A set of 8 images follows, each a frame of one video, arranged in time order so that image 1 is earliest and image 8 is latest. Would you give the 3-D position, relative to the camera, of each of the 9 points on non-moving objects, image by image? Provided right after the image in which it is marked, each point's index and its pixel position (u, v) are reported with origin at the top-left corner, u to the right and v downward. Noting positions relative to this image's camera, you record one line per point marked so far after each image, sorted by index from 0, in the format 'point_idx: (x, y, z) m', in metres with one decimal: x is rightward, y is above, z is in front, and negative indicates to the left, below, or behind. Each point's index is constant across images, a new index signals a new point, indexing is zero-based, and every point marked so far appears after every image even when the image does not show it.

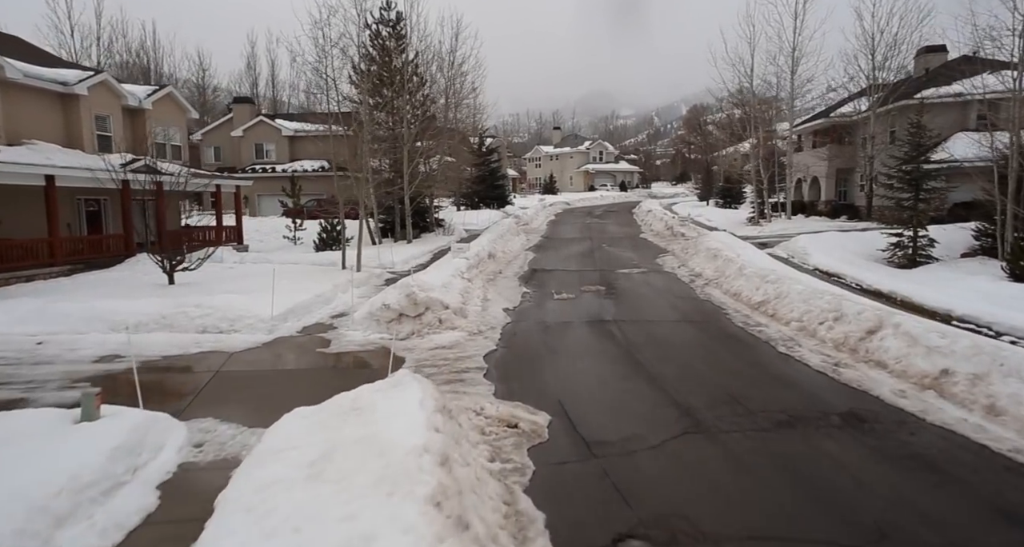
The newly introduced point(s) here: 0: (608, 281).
0: (+2.1, -0.2, +14.1) m
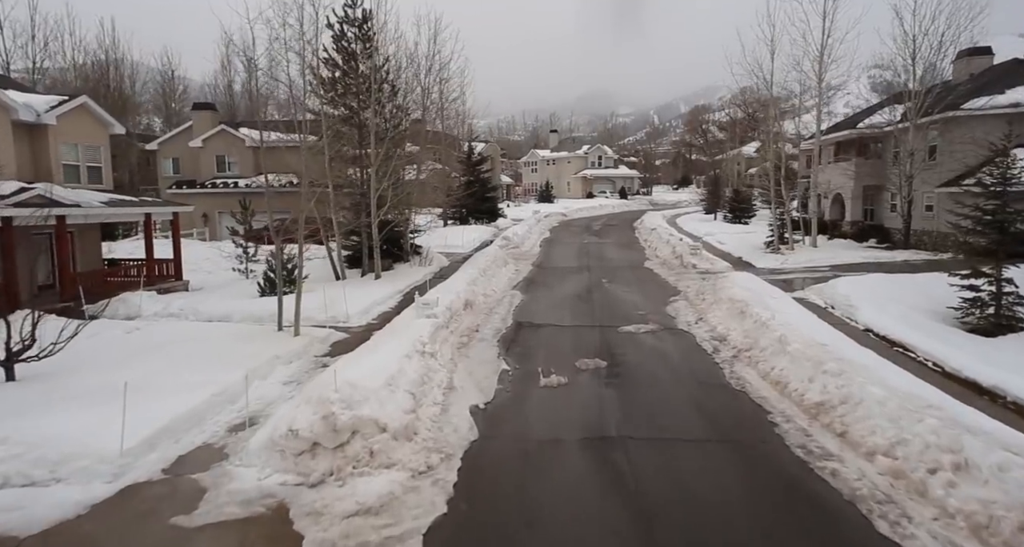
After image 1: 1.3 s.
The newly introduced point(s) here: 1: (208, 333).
0: (+1.7, -1.3, +11.2) m
1: (-5.4, -1.1, +11.2) m
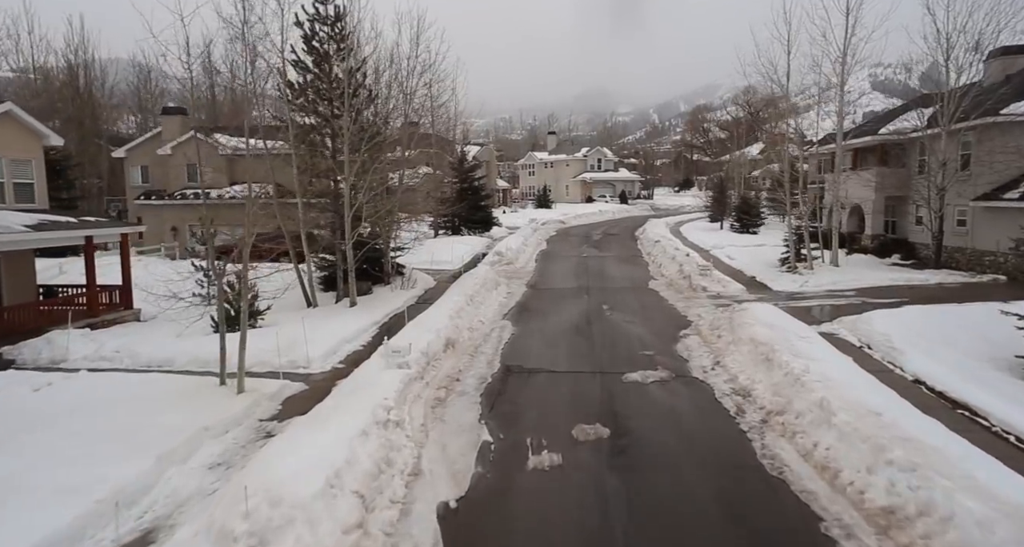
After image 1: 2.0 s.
0: (+1.5, -2.0, +9.4) m
1: (-5.7, -1.7, +9.4) m
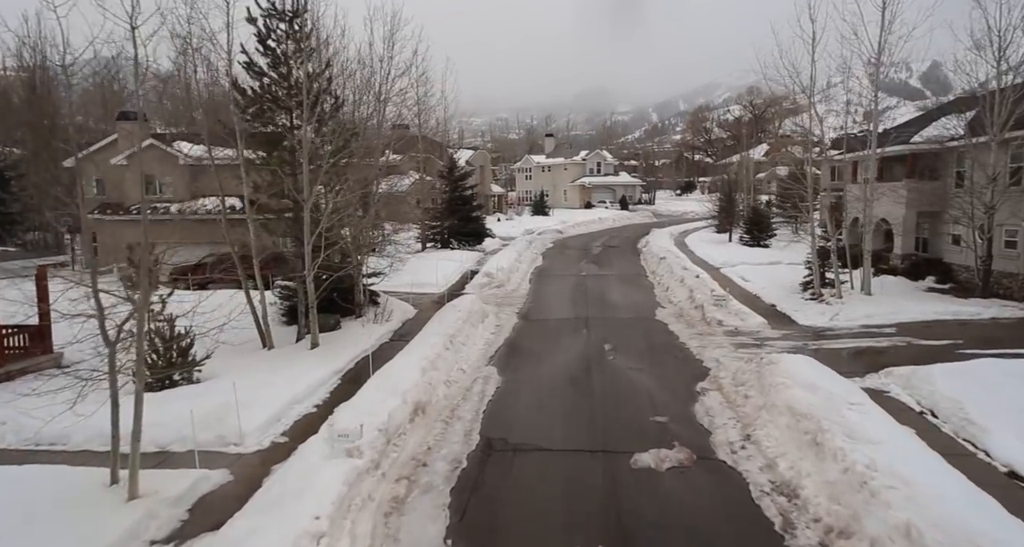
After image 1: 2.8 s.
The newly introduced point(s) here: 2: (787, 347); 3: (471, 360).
0: (+1.3, -2.8, +7.3) m
1: (-5.9, -2.5, +7.2) m
2: (+5.8, -1.6, +13.2) m
3: (-0.8, -1.8, +12.8) m
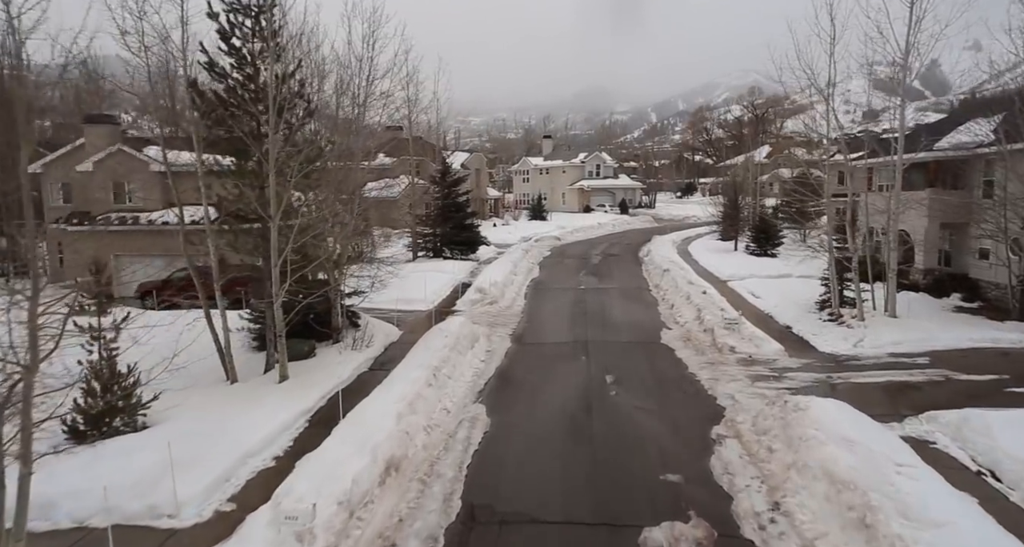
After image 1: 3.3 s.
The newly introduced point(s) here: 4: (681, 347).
0: (+1.1, -3.2, +5.9) m
1: (-6.1, -3.0, +5.8) m
2: (+5.7, -2.0, +11.9) m
3: (-1.0, -2.3, +11.4) m
4: (+4.0, -1.7, +14.8) m
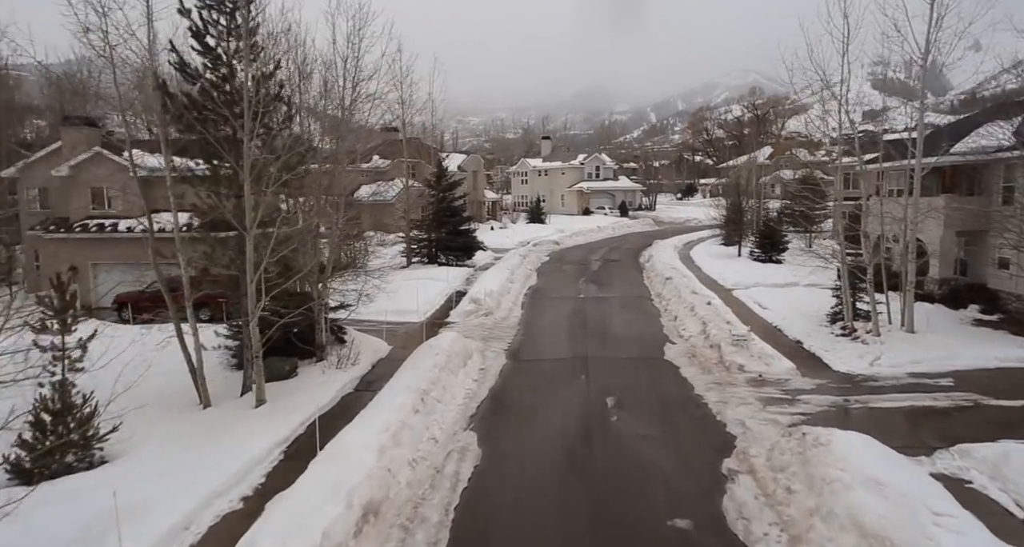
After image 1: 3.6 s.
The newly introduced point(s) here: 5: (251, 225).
0: (+1.0, -3.5, +5.1) m
1: (-6.2, -3.3, +4.9) m
2: (+5.6, -2.3, +11.0) m
3: (-1.1, -2.6, +10.6) m
4: (+3.9, -2.0, +13.9) m
5: (-4.6, +0.9, +11.1) m
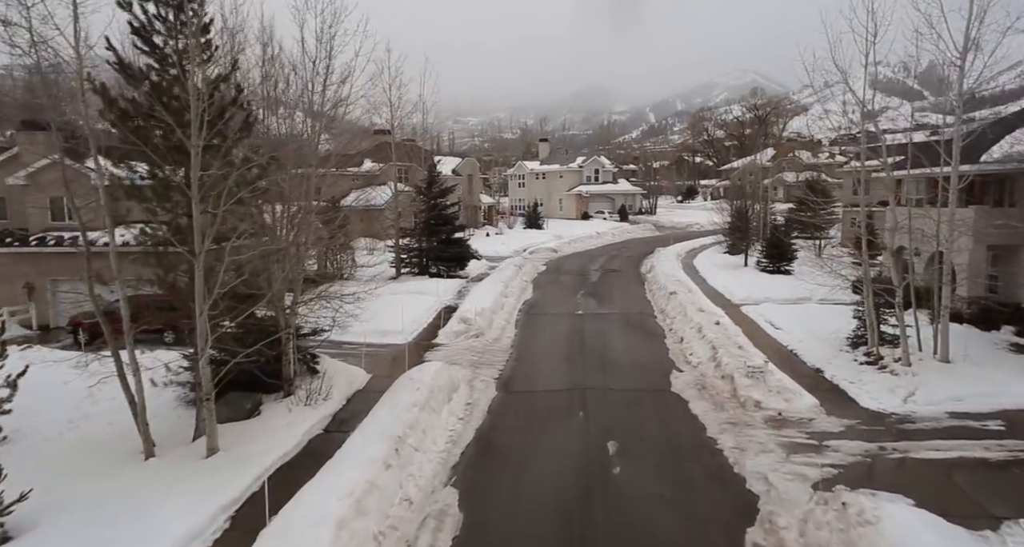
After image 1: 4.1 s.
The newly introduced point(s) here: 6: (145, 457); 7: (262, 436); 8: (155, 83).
0: (+0.8, -4.0, +3.7) m
1: (-6.4, -3.8, +3.5) m
2: (+5.4, -2.8, +9.6) m
3: (-1.3, -3.0, +9.2) m
4: (+3.7, -2.5, +12.5) m
5: (-4.8, +0.4, +9.6) m
6: (-5.7, -2.8, +9.7) m
7: (-4.3, -2.7, +10.7) m
8: (-5.8, +3.1, +10.1) m
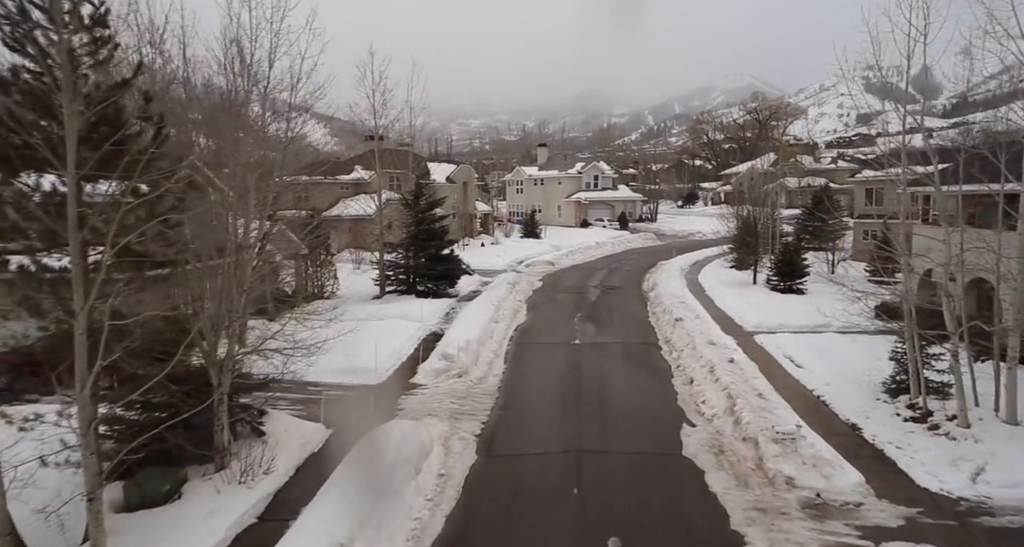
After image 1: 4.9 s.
0: (+0.5, -4.7, +1.6) m
1: (-6.7, -4.5, +1.4) m
2: (+5.0, -3.5, +7.5) m
3: (-1.6, -3.8, +7.1) m
4: (+3.4, -3.2, +10.4) m
5: (-5.2, -0.4, +7.6) m
6: (-6.0, -3.6, +7.6) m
7: (-4.6, -3.5, +8.6) m
8: (-6.1, +2.3, +8.1) m
